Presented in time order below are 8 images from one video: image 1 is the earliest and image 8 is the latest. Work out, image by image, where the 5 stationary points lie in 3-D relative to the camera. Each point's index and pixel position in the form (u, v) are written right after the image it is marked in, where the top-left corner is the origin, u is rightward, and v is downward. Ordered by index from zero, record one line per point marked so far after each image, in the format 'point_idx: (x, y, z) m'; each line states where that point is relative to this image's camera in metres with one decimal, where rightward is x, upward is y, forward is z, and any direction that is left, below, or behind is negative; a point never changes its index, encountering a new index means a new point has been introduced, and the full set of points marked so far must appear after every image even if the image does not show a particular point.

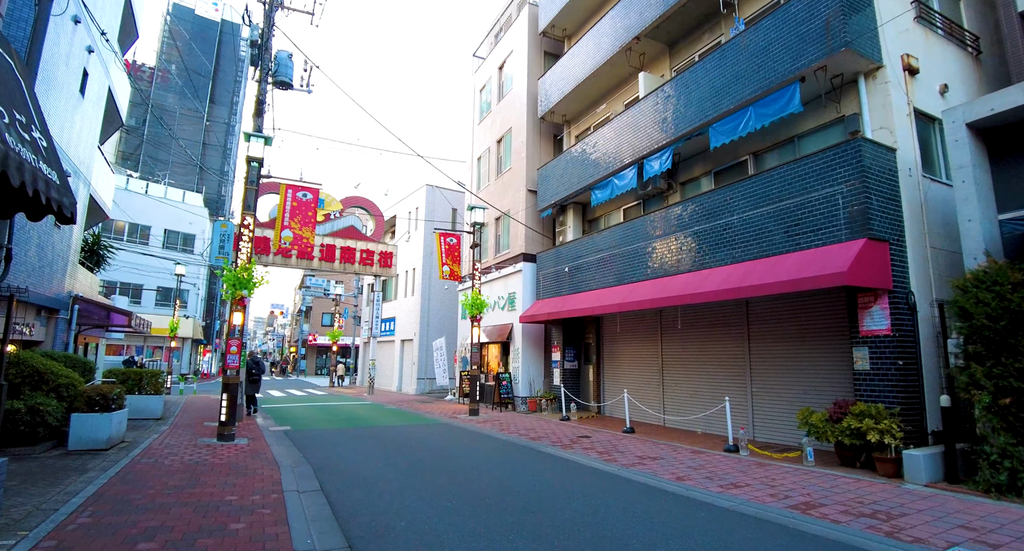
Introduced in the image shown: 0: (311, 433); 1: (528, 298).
0: (-5.0, -3.9, +12.9) m
1: (+0.6, -0.8, +18.4) m
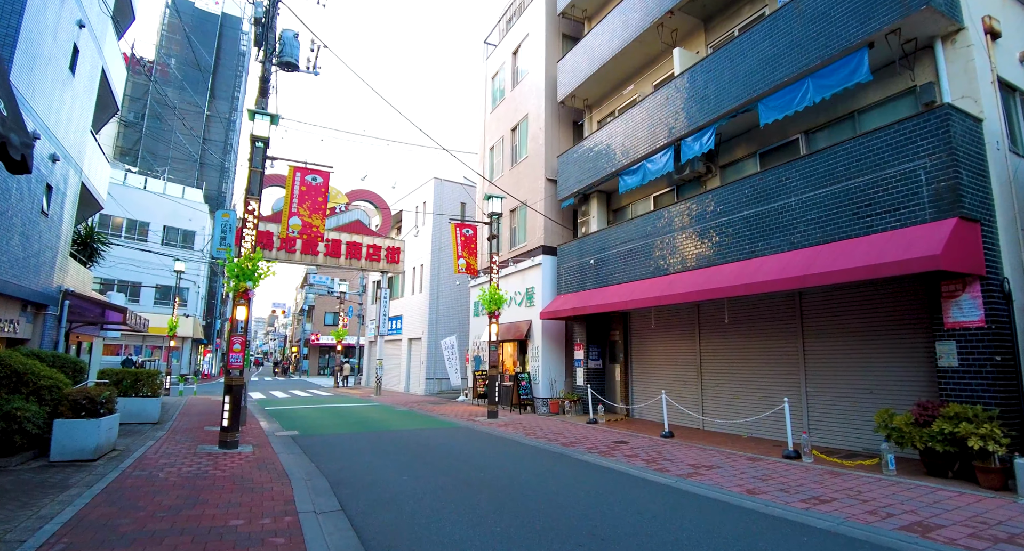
0: (-4.3, -3.7, +11.8) m
1: (+1.2, -0.6, +17.4) m
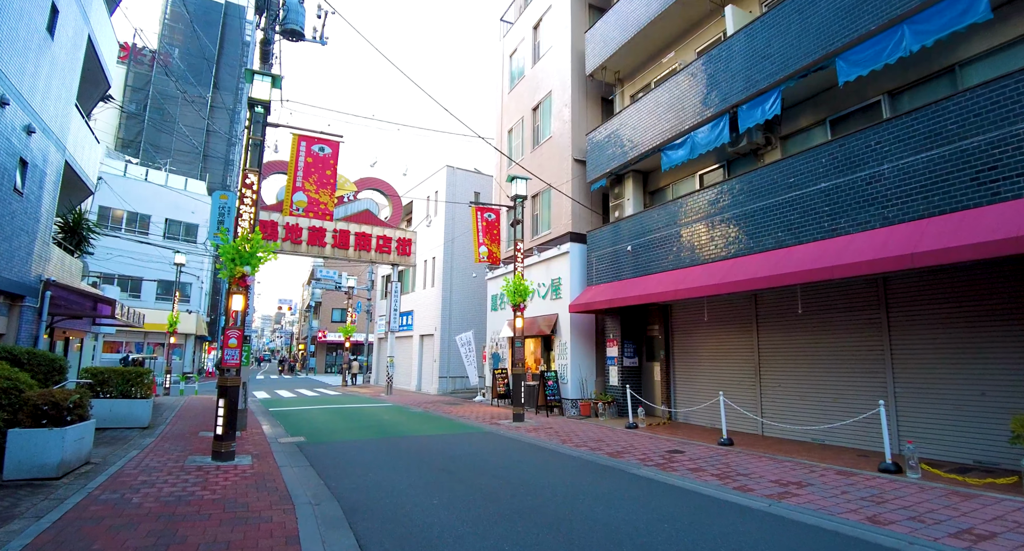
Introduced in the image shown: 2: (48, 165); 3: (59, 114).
0: (-3.6, -3.4, +10.4) m
1: (+2.0, -0.3, +15.9) m
2: (-10.3, +2.4, +11.4) m
3: (-10.5, +3.7, +12.0) m
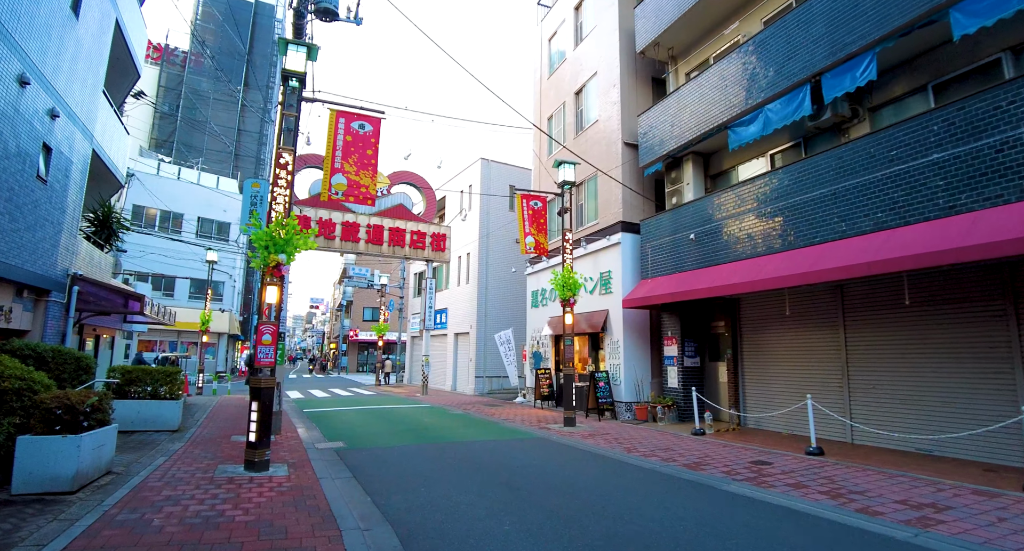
0: (-2.5, -3.2, +9.5) m
1: (+3.3, -0.1, +14.7) m
2: (-9.2, +2.5, +10.8) m
3: (-9.3, +3.9, +11.4) m
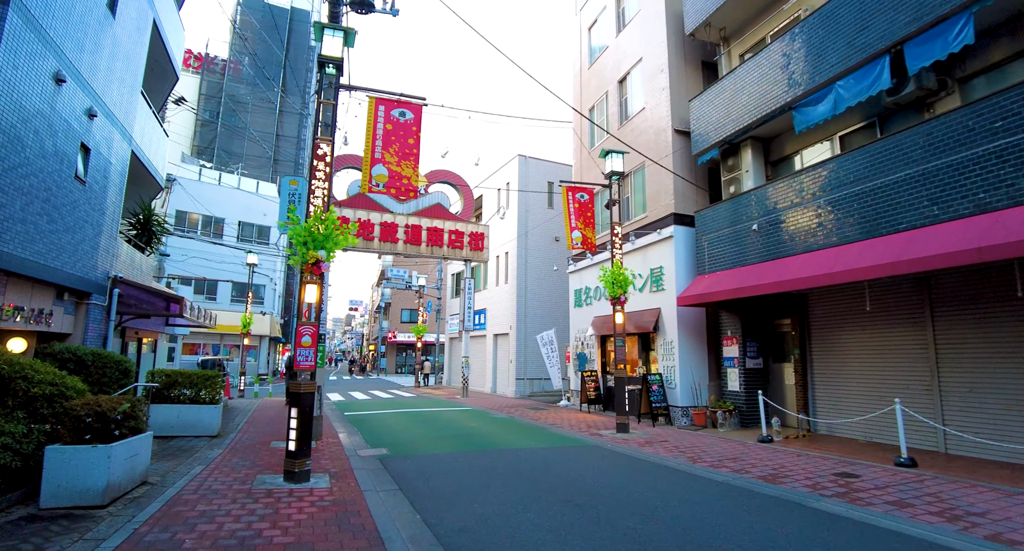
0: (-1.6, -3.2, +8.9) m
1: (+4.5, 0.0, +13.7) m
2: (-8.2, +2.5, +10.6) m
3: (-8.4, +3.8, +11.3) m
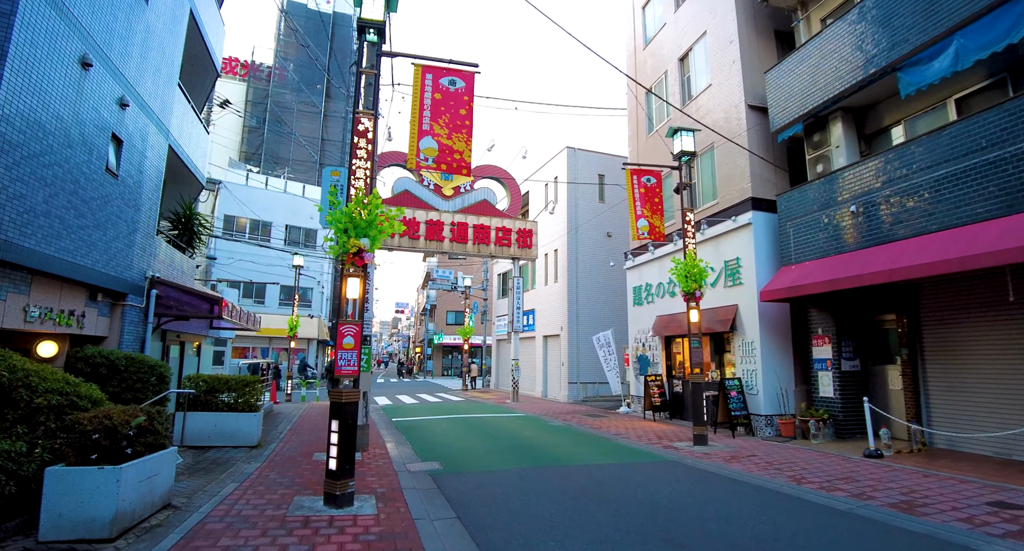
0: (-0.6, -3.1, +7.8) m
1: (+5.9, +0.2, +12.2) m
2: (-7.1, +2.5, +10.1) m
3: (-7.2, +3.8, +10.8) m
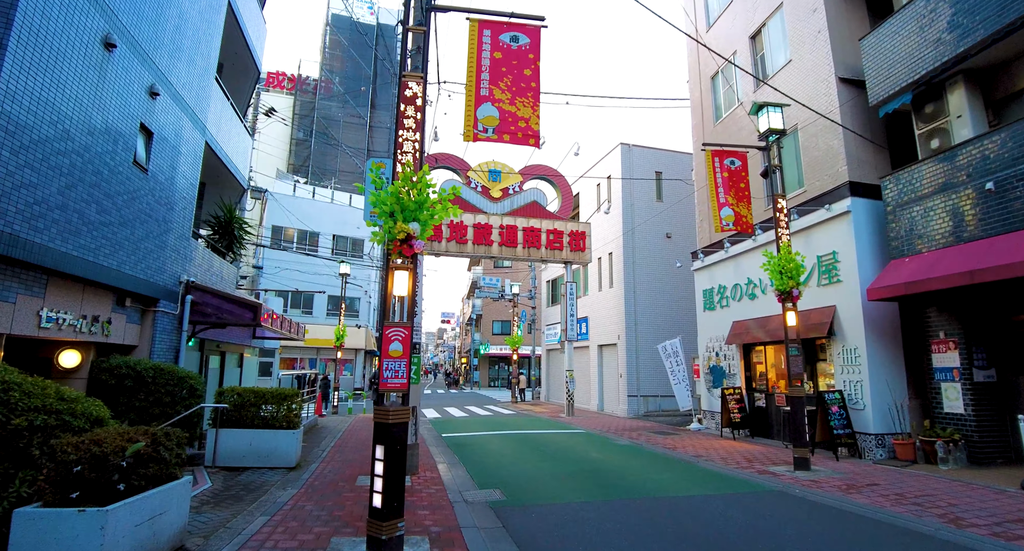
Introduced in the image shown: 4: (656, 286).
0: (+0.4, -3.0, +6.5) m
1: (+7.1, +0.3, +10.4) m
2: (-6.0, +2.4, +9.5) m
3: (-6.1, +3.7, +10.2) m
4: (+5.4, -0.4, +19.7) m
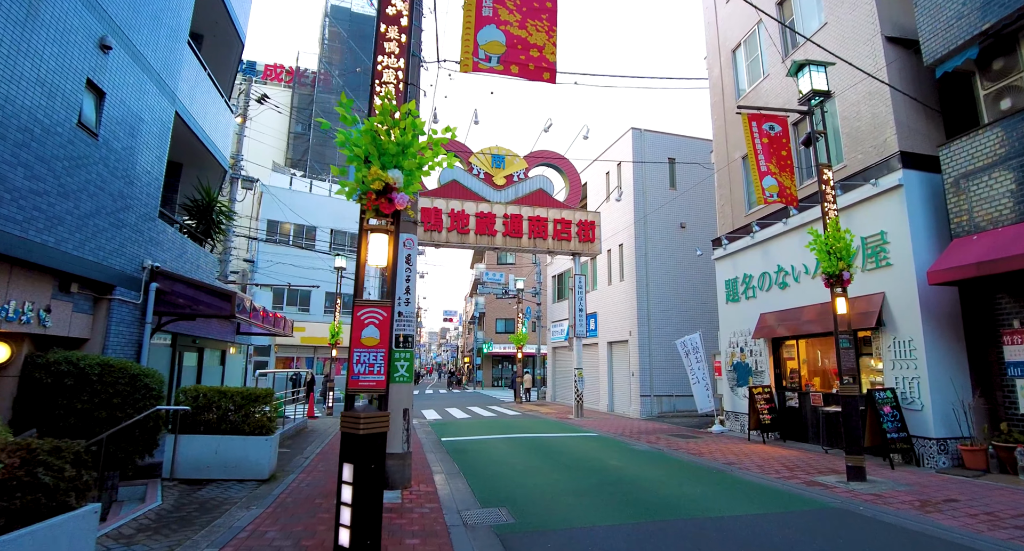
0: (+0.5, -2.7, +5.3) m
1: (+7.3, +0.6, +9.2) m
2: (-5.9, +2.7, +8.4) m
3: (-6.0, +4.0, +9.1) m
4: (+5.7, -0.1, +18.5) m
